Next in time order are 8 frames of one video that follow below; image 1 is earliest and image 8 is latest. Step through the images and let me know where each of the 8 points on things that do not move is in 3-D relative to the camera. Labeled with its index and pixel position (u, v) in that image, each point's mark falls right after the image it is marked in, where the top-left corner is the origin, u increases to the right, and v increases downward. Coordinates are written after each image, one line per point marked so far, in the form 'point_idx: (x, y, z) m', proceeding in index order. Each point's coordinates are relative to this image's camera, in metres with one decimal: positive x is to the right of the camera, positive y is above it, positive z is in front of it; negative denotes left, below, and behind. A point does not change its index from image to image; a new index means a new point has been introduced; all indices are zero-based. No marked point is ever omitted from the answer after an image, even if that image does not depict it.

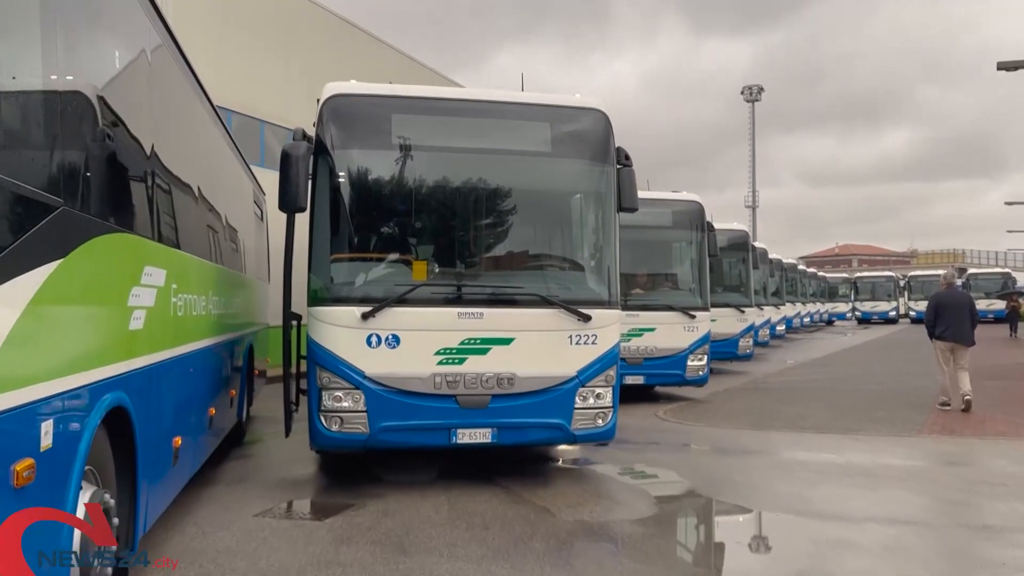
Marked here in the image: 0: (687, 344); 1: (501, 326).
0: (+2.7, -0.9, +12.9) m
1: (-0.1, -0.3, +6.8) m
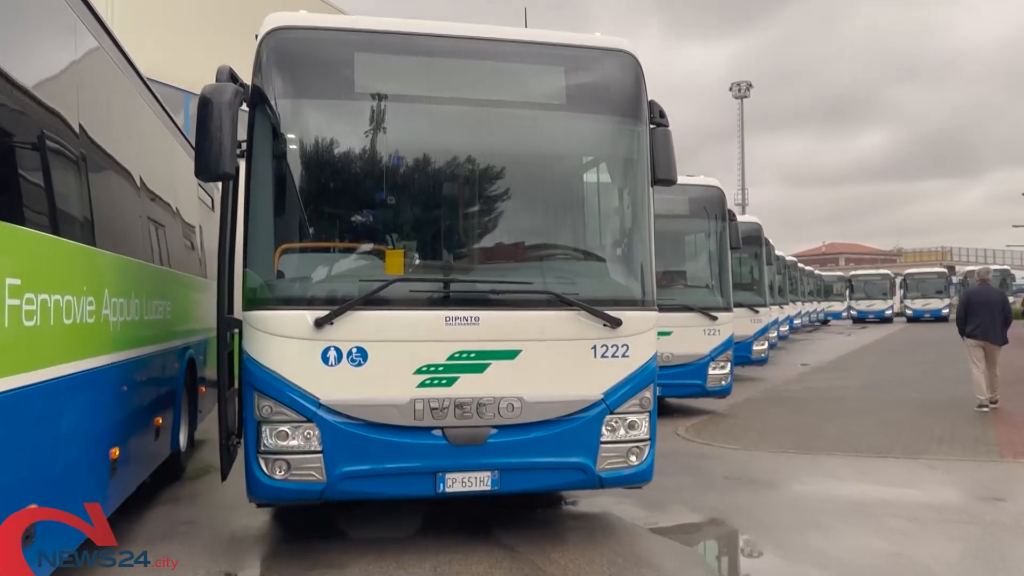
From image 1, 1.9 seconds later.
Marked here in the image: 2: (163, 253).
0: (+2.6, -0.8, +11.3) m
1: (-0.1, -0.3, +5.1) m
2: (-3.3, +0.3, +8.3) m
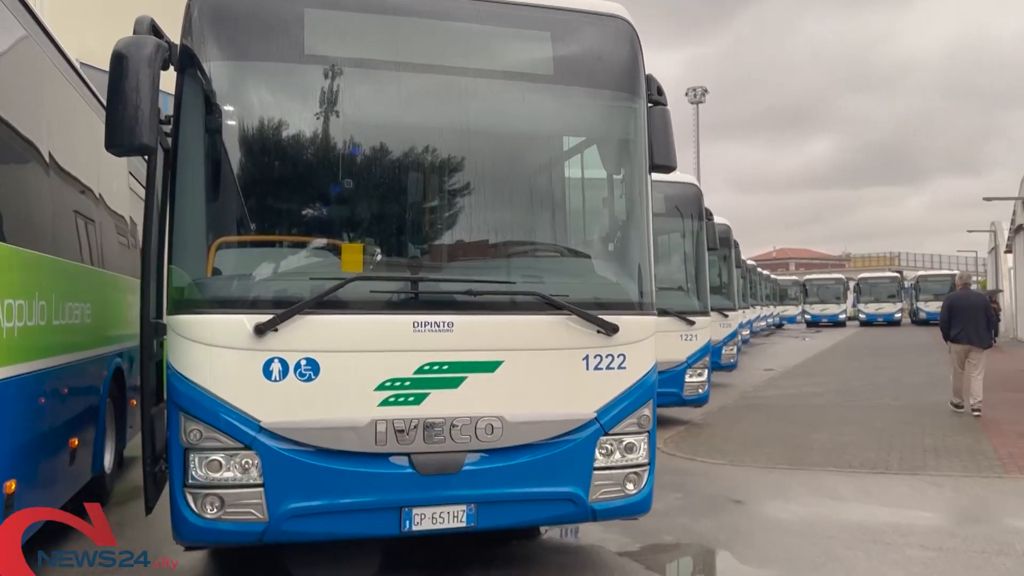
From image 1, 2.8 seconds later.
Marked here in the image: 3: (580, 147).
0: (+2.2, -0.9, +10.6) m
1: (-0.2, -0.3, +4.3) m
2: (-3.6, +0.3, +7.3) m
3: (+0.4, +0.8, +4.9) m
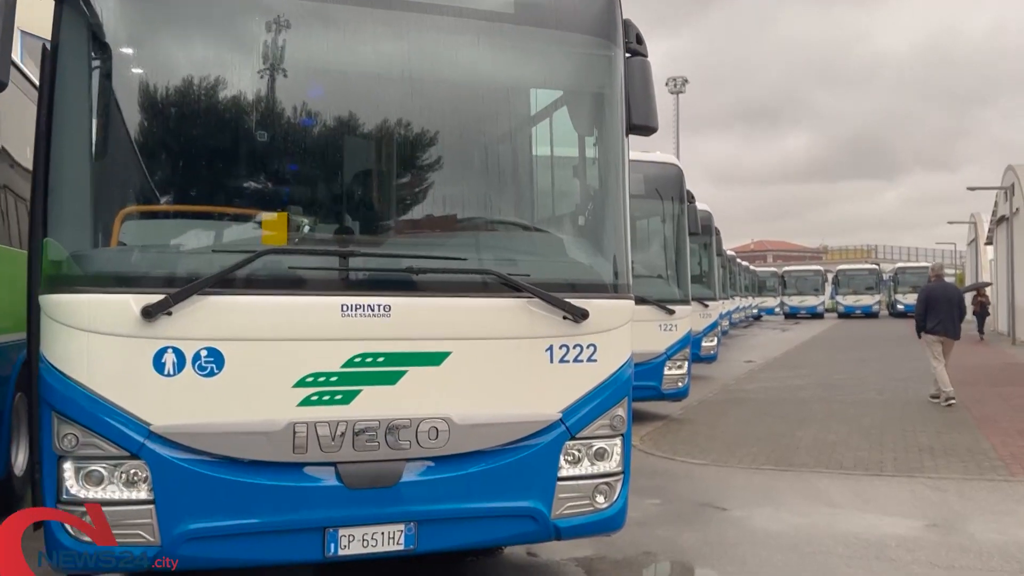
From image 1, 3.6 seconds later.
0: (+1.8, -0.7, +10.0) m
1: (-0.4, -0.2, +3.6) m
2: (-3.9, +0.5, +6.5) m
3: (+0.2, +0.9, +4.2) m
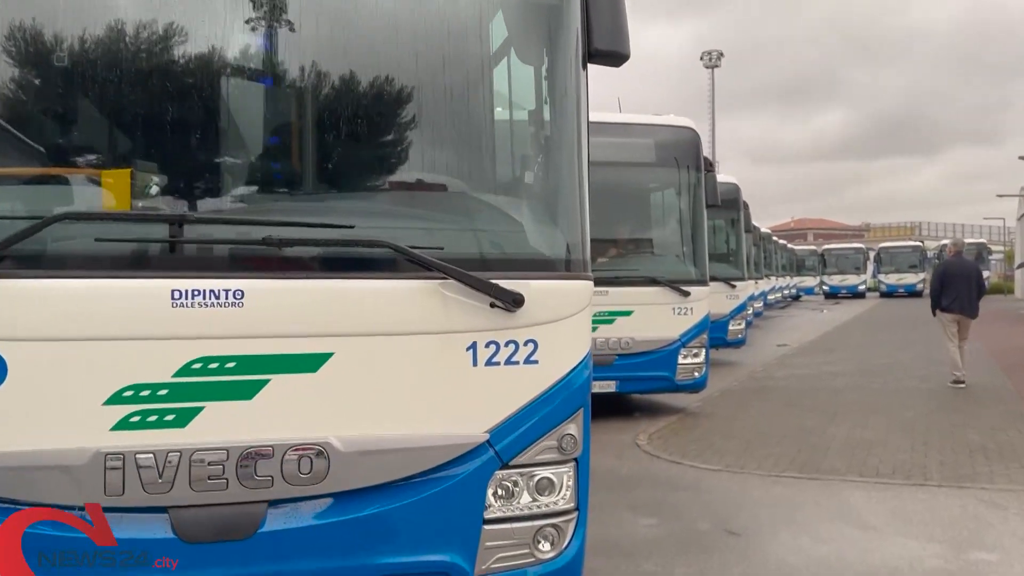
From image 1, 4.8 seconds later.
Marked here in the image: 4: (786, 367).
0: (+1.8, -0.5, +8.9) m
1: (-0.7, -0.1, +2.7) m
2: (-4.1, +0.6, +5.7) m
3: (-0.1, +1.0, +3.2) m
4: (+4.4, -1.3, +13.7) m
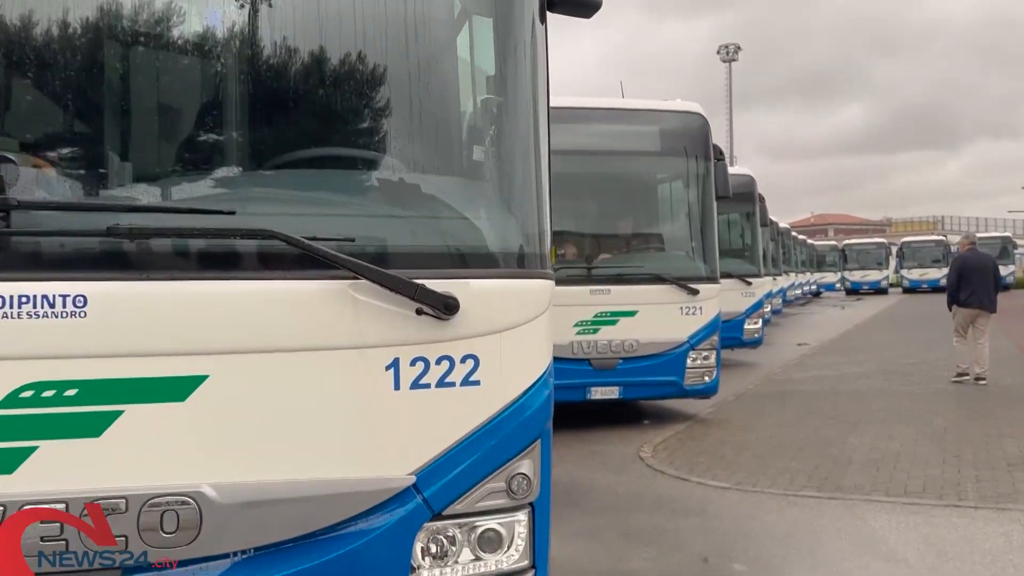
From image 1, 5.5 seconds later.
0: (+1.7, -0.5, +8.3) m
1: (-0.9, -0.1, +2.1) m
2: (-4.2, +0.5, +5.2) m
3: (-0.3, +1.0, +2.6) m
4: (+4.4, -1.2, +13.0) m
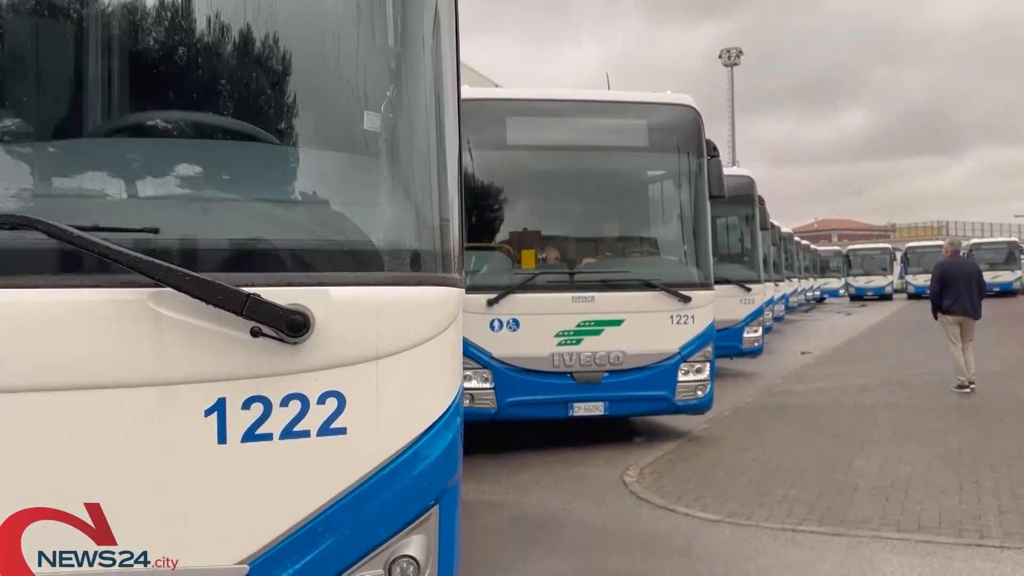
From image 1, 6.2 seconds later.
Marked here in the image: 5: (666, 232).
0: (+1.5, -0.5, +7.6) m
1: (-1.1, -0.1, +1.4) m
2: (-4.4, +0.5, +4.5) m
3: (-0.5, +1.0, +1.9) m
4: (+4.3, -1.3, +12.3) m
5: (+1.5, +0.6, +8.1) m
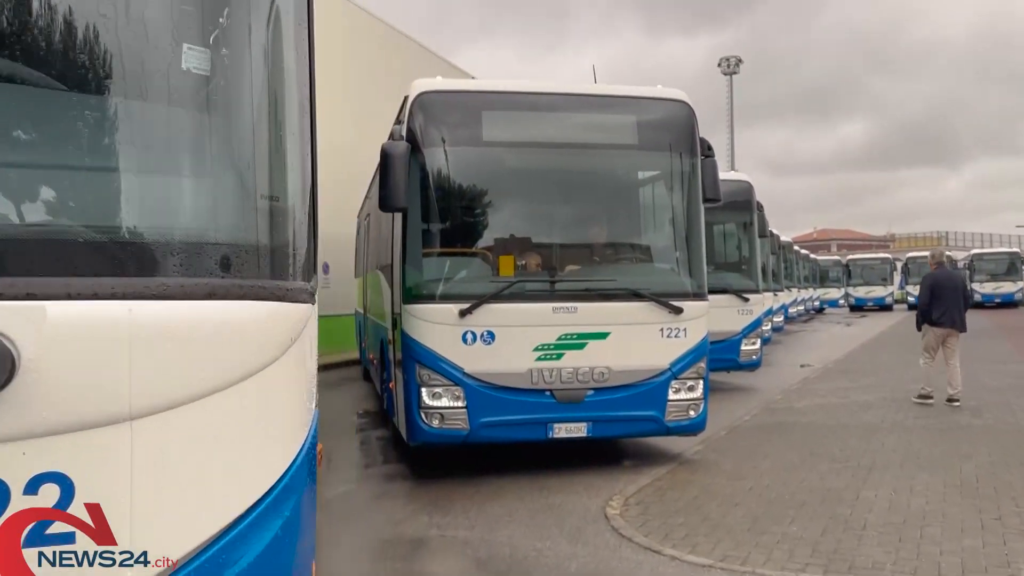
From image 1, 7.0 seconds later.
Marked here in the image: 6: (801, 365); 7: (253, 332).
0: (+1.3, -0.6, +7.0) m
1: (-1.3, -0.2, +0.8) m
2: (-4.6, +0.5, +3.9) m
3: (-0.7, +0.9, +1.3) m
4: (+4.0, -1.5, +11.7) m
5: (+1.3, +0.5, +7.5) m
6: (+5.8, -1.5, +17.2) m
7: (-0.4, -0.1, +1.2) m
